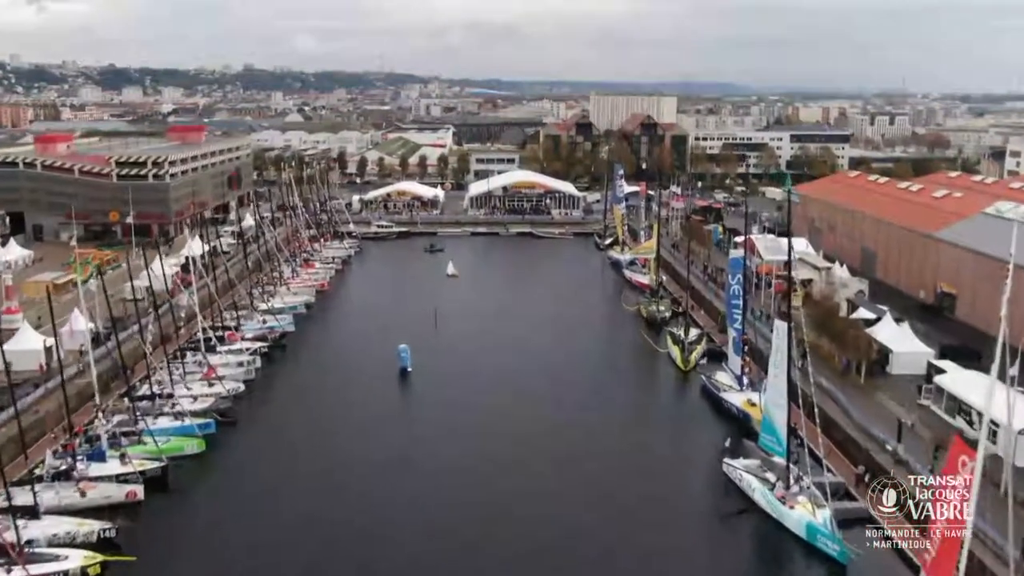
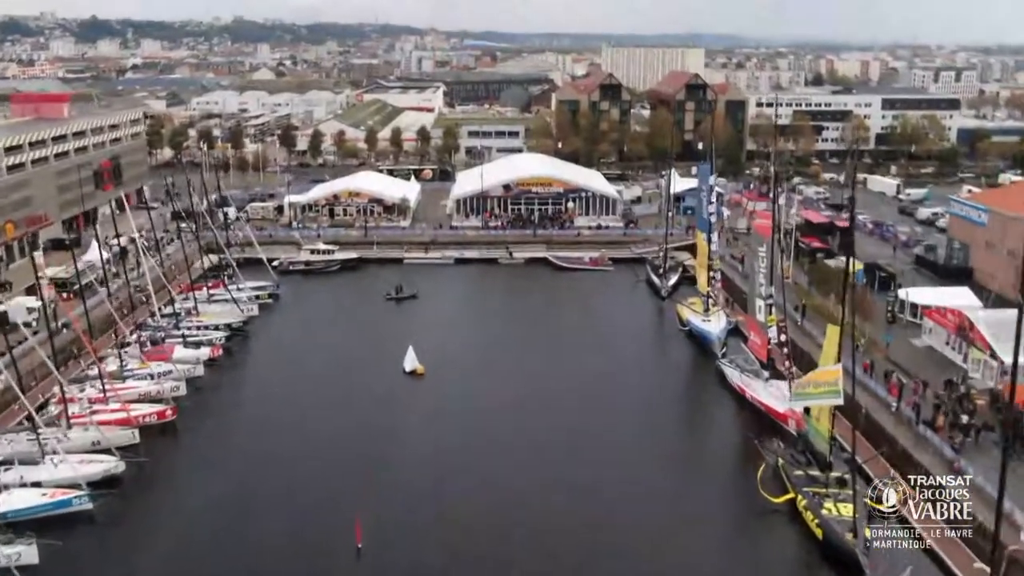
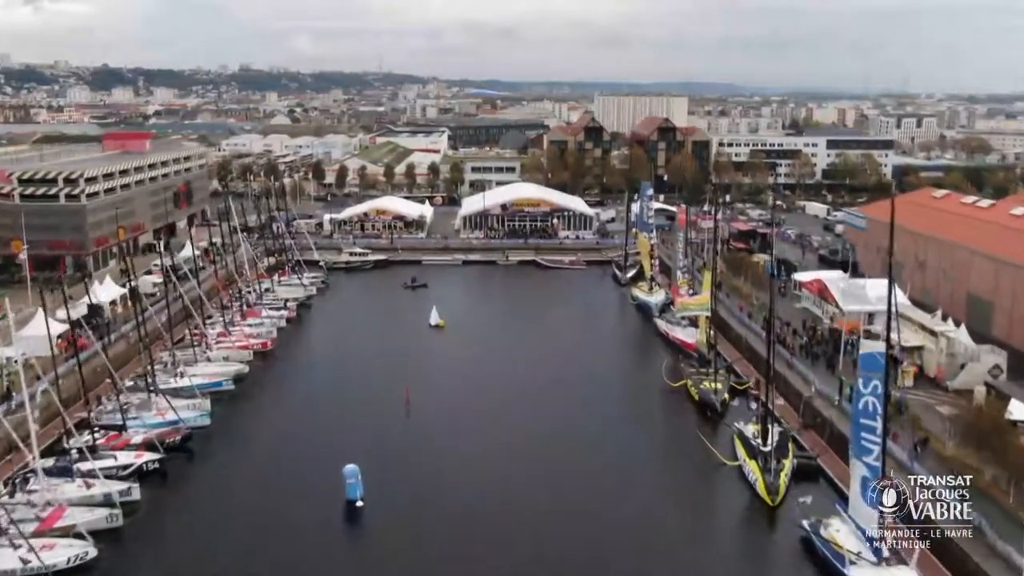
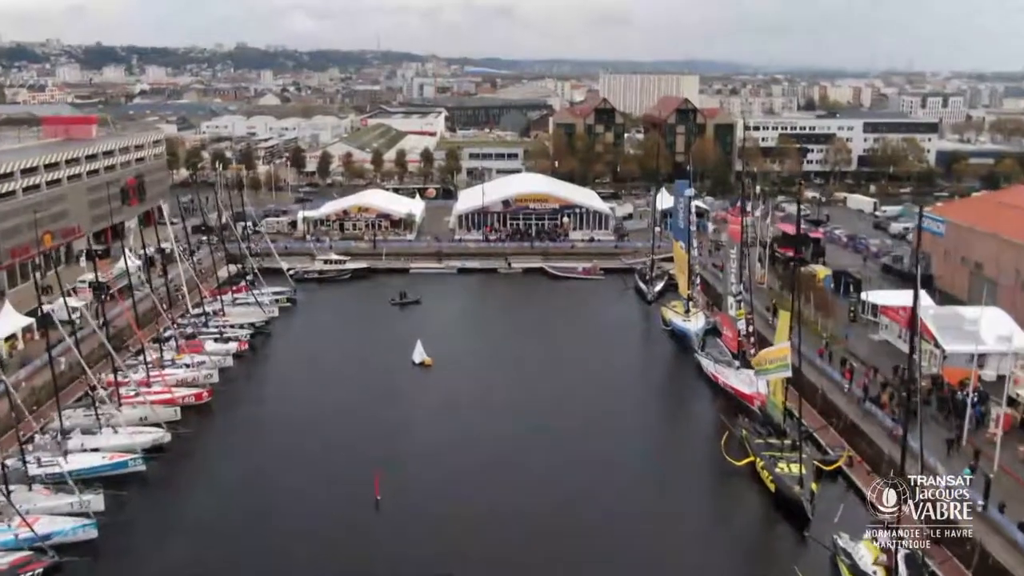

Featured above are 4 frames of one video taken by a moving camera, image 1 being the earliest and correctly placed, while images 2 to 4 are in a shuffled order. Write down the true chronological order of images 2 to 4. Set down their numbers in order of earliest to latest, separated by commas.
3, 4, 2
